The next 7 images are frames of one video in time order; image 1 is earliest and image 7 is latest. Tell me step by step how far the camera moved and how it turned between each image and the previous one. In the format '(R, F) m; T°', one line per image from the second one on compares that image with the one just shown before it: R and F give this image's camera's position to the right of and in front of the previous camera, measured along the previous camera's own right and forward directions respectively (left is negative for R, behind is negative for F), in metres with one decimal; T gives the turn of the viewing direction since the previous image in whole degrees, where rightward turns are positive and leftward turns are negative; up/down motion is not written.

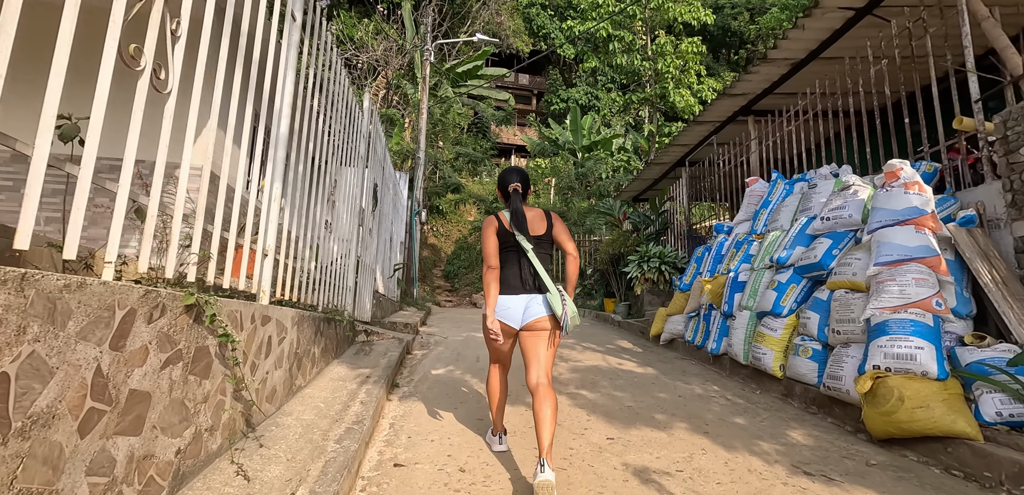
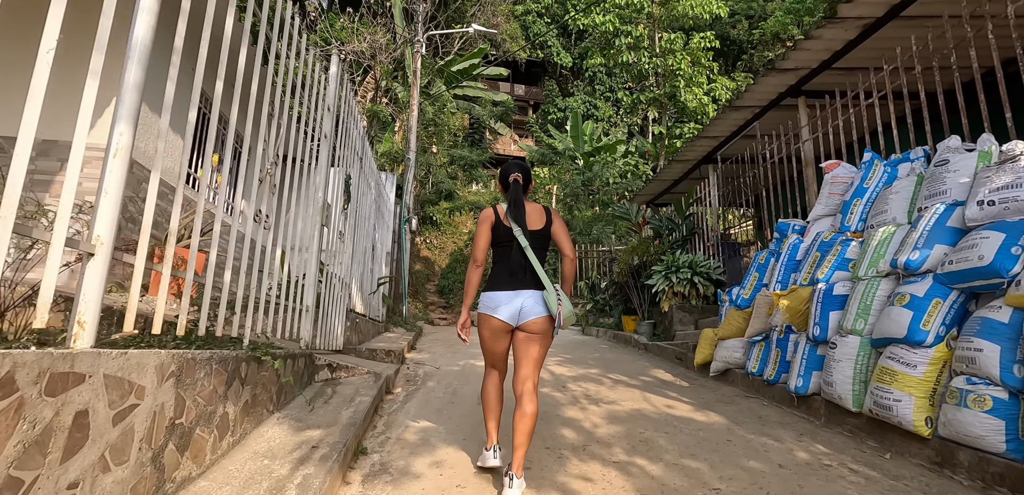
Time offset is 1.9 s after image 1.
(-0.1, +1.1) m; +1°
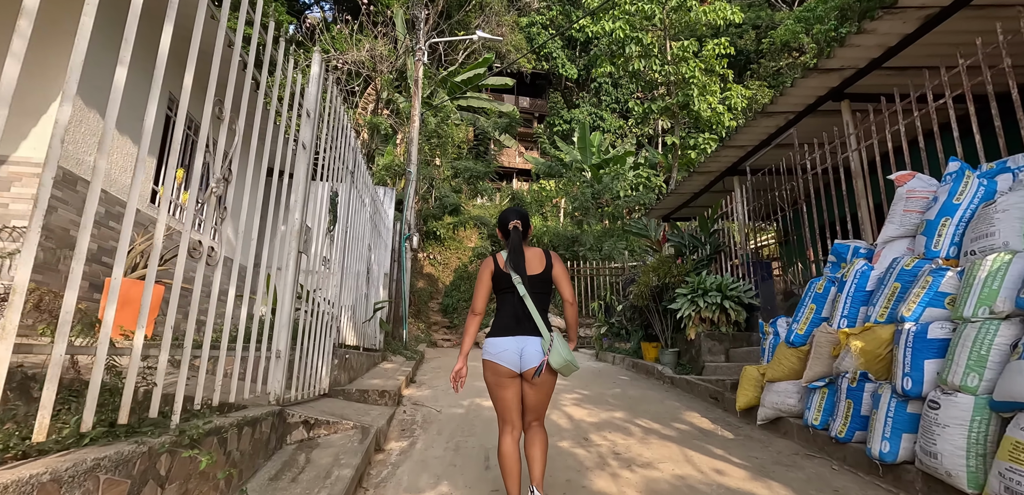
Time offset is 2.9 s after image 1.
(0.0, +0.6) m; -1°
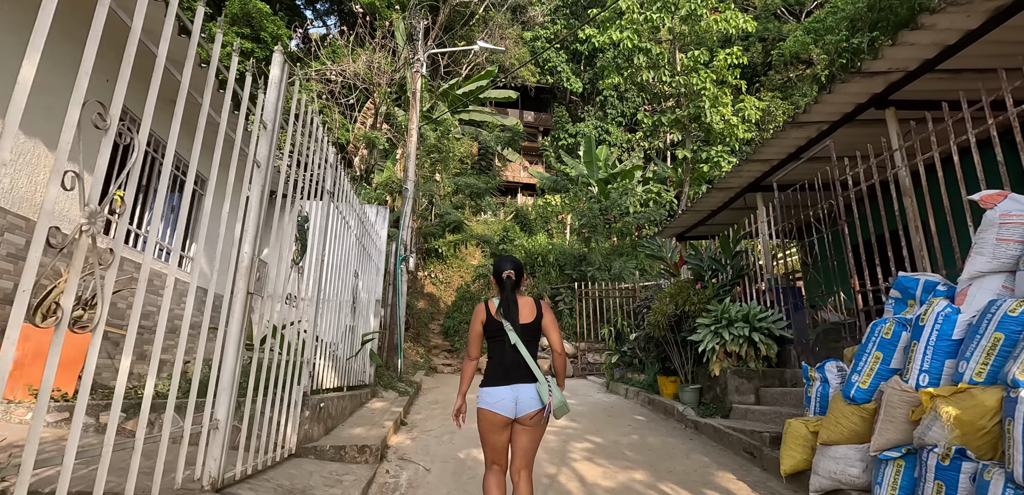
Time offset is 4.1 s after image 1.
(0.0, +0.6) m; -1°
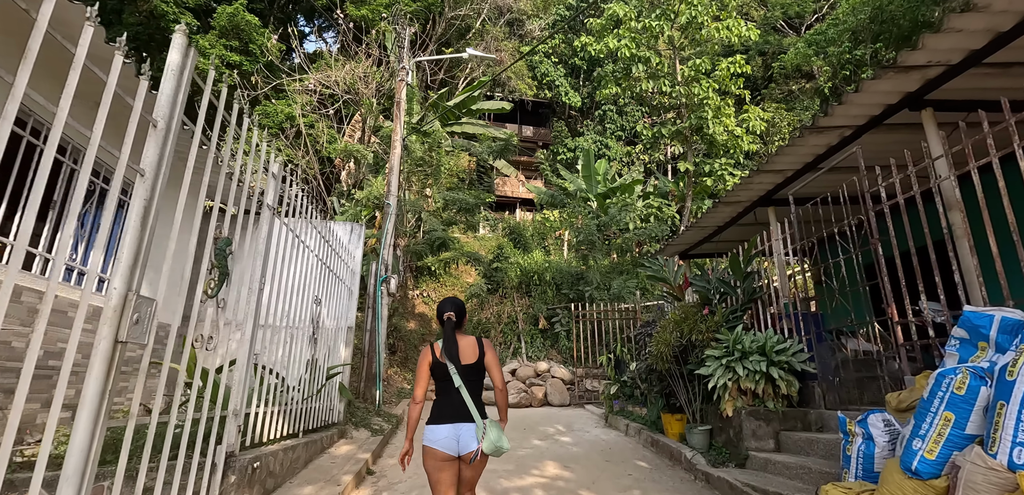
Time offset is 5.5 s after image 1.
(+0.2, +0.6) m; 0°
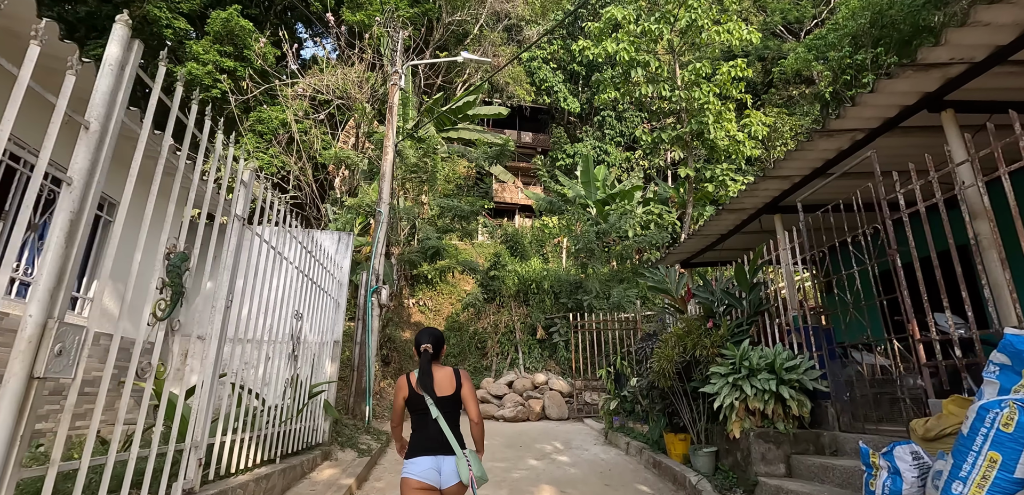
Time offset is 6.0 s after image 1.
(+0.1, +0.3) m; 0°
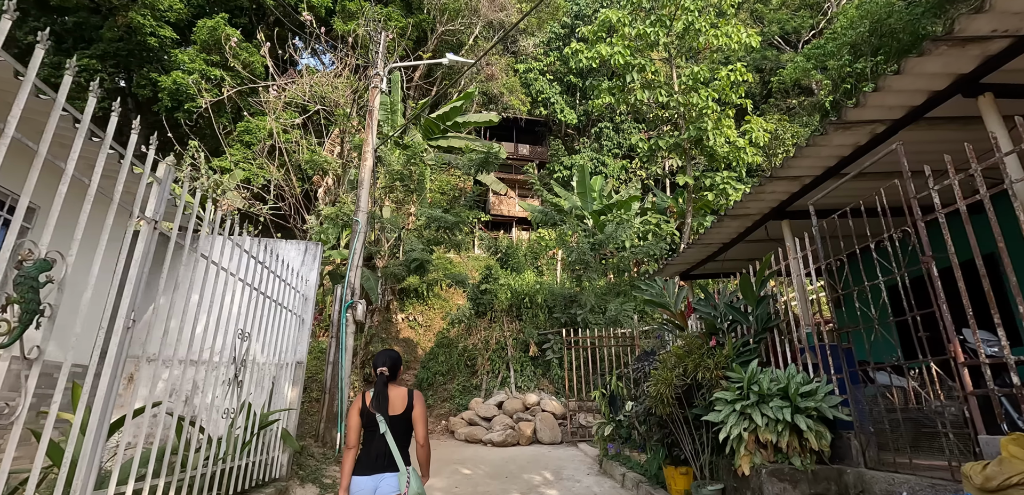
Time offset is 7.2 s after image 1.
(+0.2, +0.5) m; 0°
